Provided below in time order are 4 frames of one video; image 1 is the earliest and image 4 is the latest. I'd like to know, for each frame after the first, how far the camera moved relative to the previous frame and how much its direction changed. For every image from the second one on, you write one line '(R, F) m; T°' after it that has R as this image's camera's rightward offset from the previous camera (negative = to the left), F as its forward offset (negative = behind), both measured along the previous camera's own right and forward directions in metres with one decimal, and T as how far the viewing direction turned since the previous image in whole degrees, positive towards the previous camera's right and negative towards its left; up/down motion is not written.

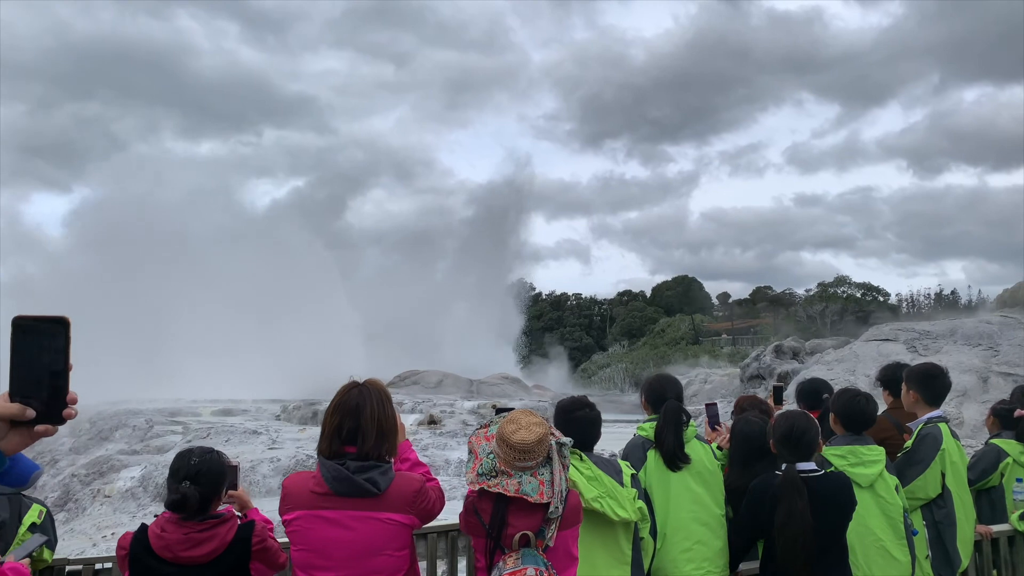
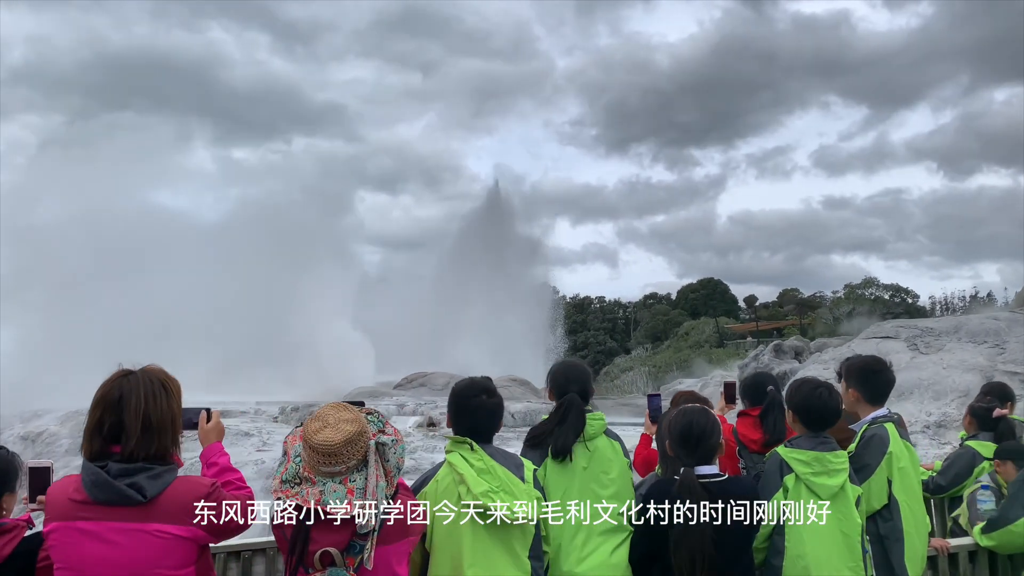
(+0.6, +0.4) m; -2°
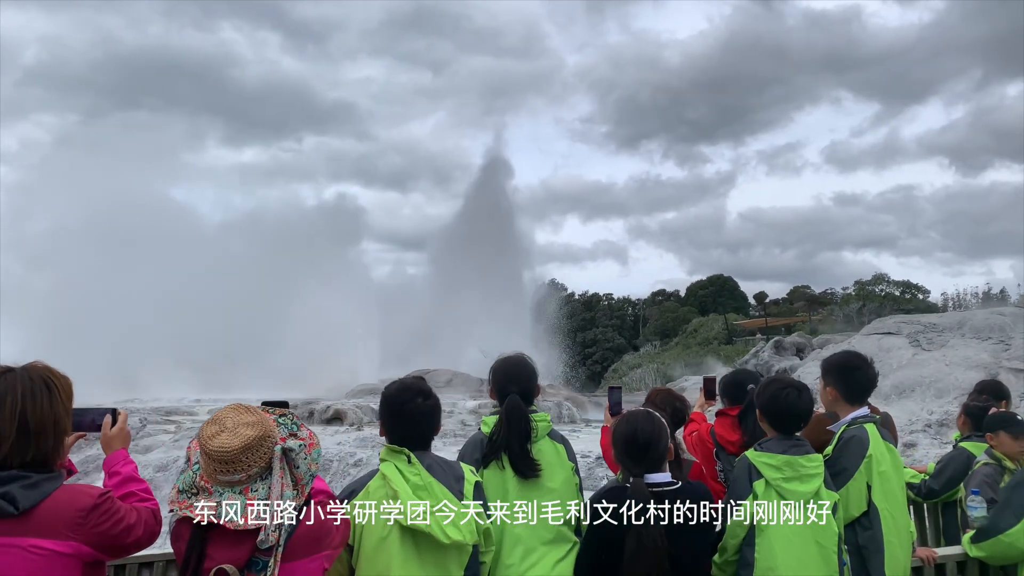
(+0.2, +0.2) m; -1°
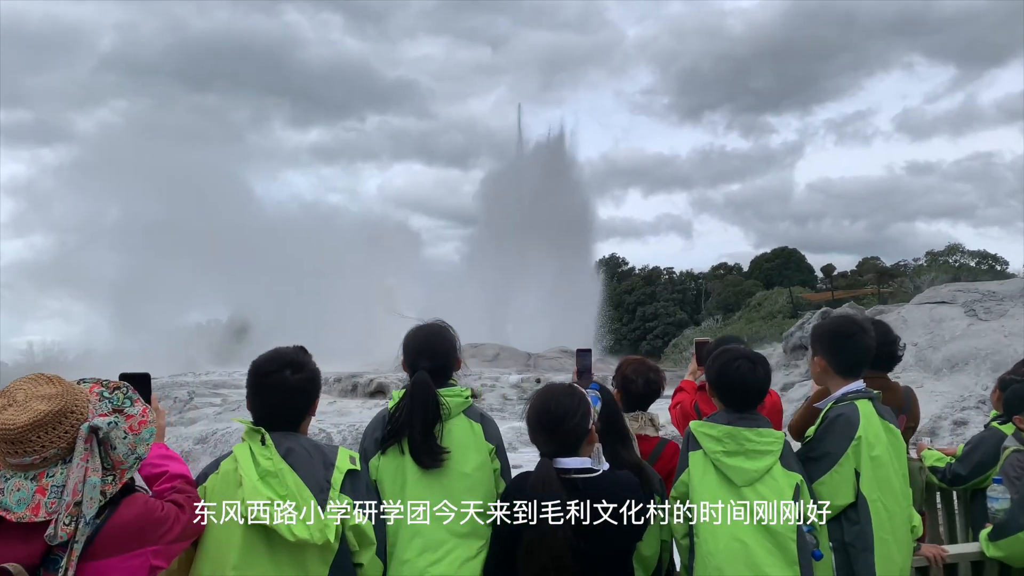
(+0.4, +0.3) m; -5°
